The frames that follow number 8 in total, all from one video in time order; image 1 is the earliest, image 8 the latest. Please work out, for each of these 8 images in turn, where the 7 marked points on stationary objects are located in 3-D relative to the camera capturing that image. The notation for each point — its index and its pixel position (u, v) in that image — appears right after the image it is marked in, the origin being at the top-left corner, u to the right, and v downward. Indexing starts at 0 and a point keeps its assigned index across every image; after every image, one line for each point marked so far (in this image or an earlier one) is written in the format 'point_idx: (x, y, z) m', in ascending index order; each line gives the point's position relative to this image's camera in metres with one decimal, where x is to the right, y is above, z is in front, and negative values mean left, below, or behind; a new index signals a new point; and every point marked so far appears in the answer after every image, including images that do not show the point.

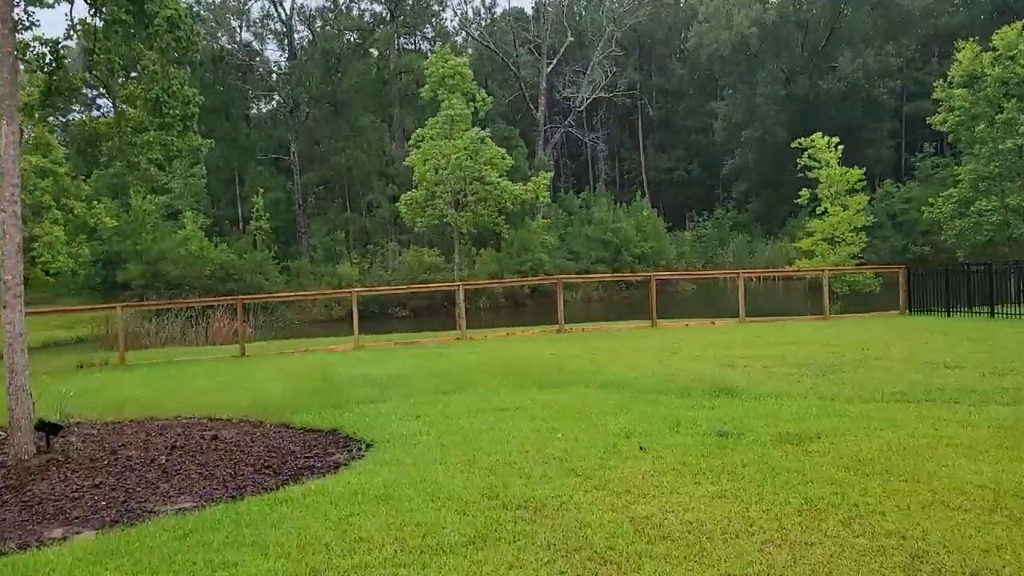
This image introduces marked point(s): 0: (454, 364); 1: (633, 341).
0: (-0.8, -1.1, +12.1) m
1: (+2.0, -0.9, +14.4) m
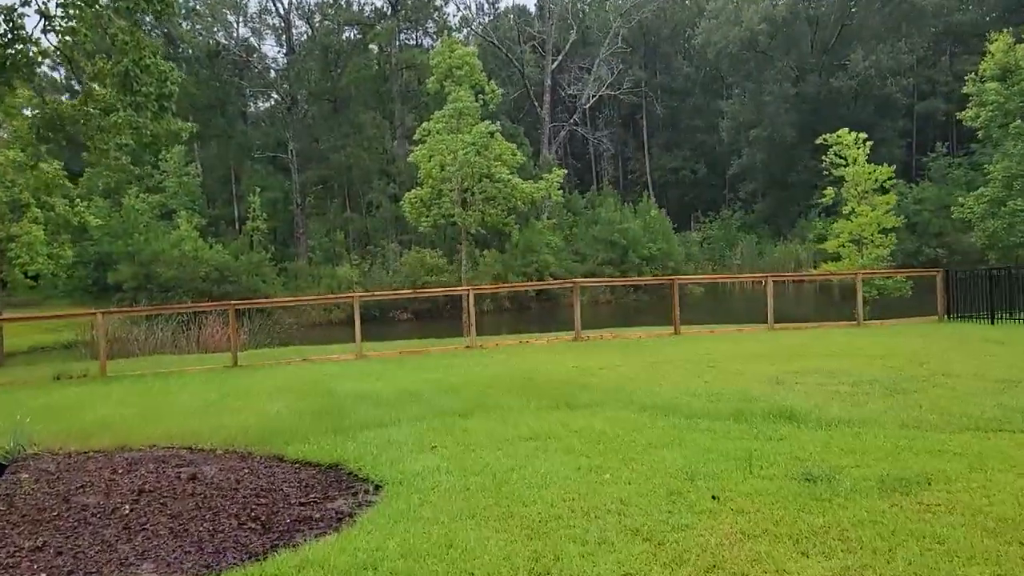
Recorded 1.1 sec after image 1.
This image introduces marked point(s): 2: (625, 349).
0: (-0.5, -1.2, +10.9) m
1: (+2.2, -1.0, +13.2) m
2: (+1.8, -1.0, +13.9) m
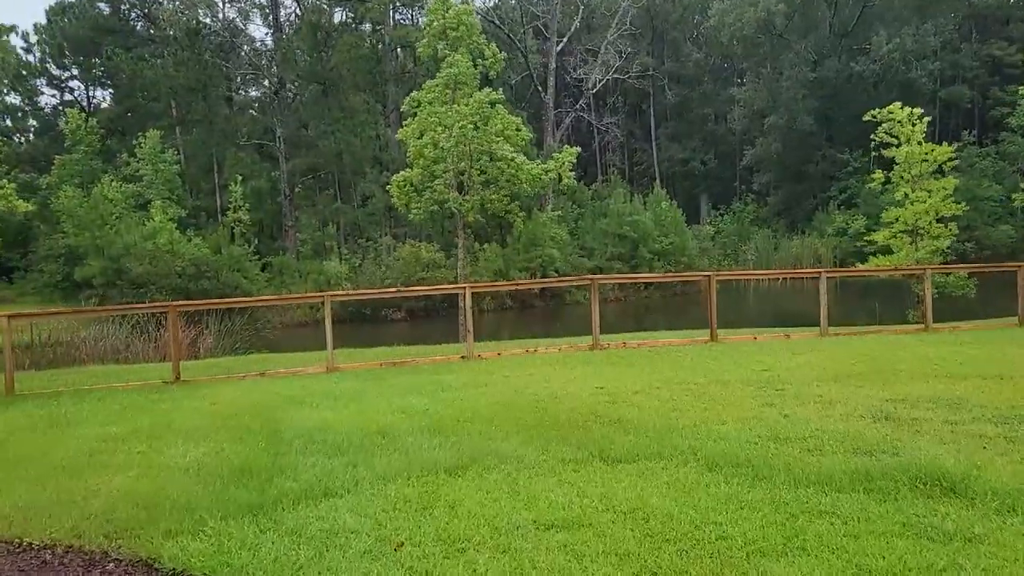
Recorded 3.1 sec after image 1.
0: (-0.5, -1.2, +8.3) m
1: (+2.3, -1.0, +10.6) m
2: (+1.9, -1.0, +11.3) m
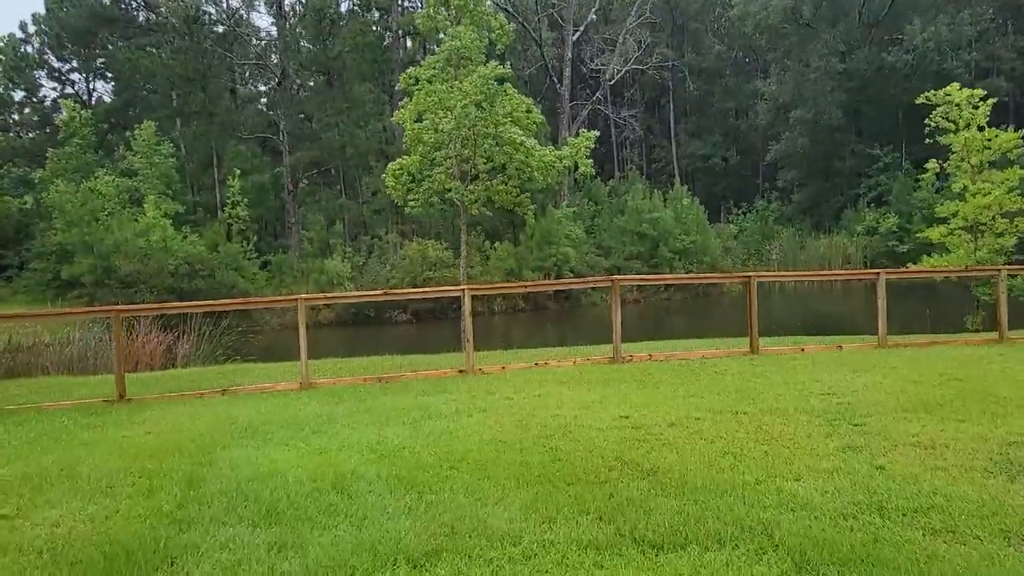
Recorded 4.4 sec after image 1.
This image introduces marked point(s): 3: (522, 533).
0: (-0.5, -1.2, +6.5) m
1: (+2.4, -1.0, +8.7) m
2: (+2.0, -1.0, +9.4) m
3: (0.0, -1.2, +4.4) m
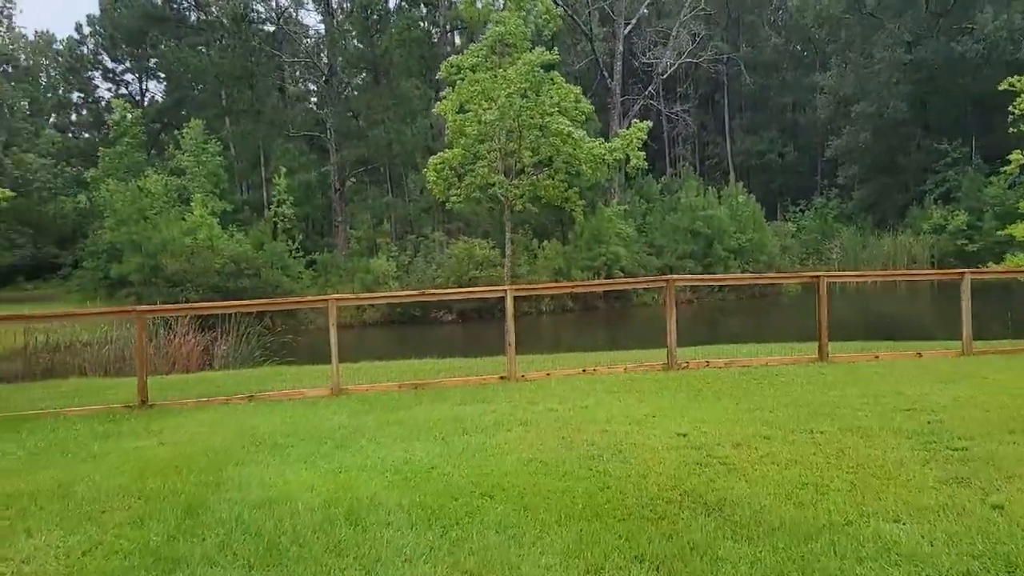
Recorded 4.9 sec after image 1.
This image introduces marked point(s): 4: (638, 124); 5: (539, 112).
0: (-0.2, -1.2, +5.7) m
1: (+2.8, -1.0, +7.8) m
2: (+2.4, -1.0, +8.5) m
3: (+0.2, -1.2, +3.6) m
4: (+2.7, +3.5, +18.6) m
5: (+0.5, +3.4, +17.0) m
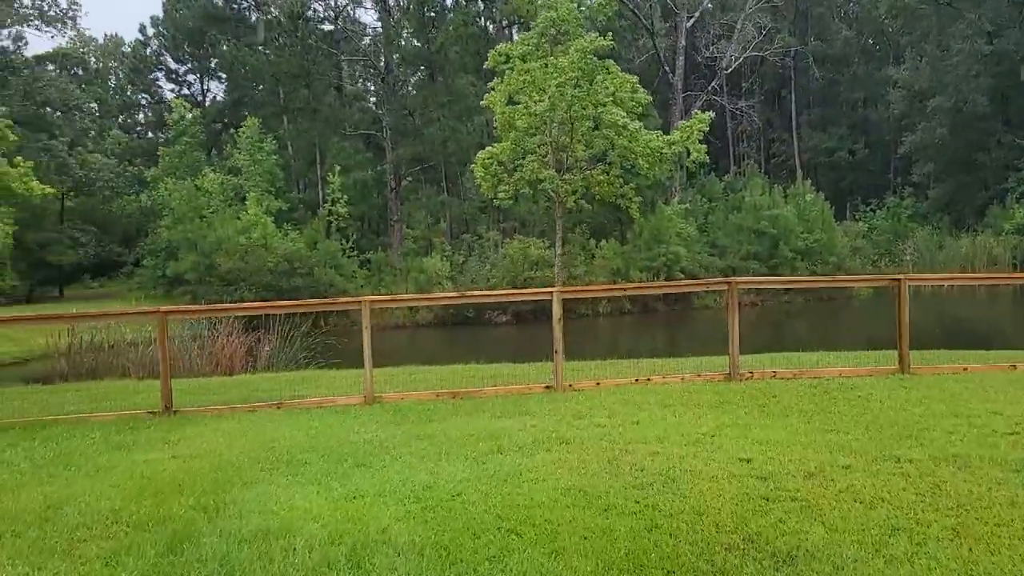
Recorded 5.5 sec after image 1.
0: (0.0, -1.2, +5.0) m
1: (+3.1, -1.1, +6.8) m
2: (+2.8, -1.1, +7.6) m
3: (+0.3, -1.3, +2.8) m
4: (+3.8, +3.4, +17.6) m
5: (+1.6, +3.4, +16.2) m
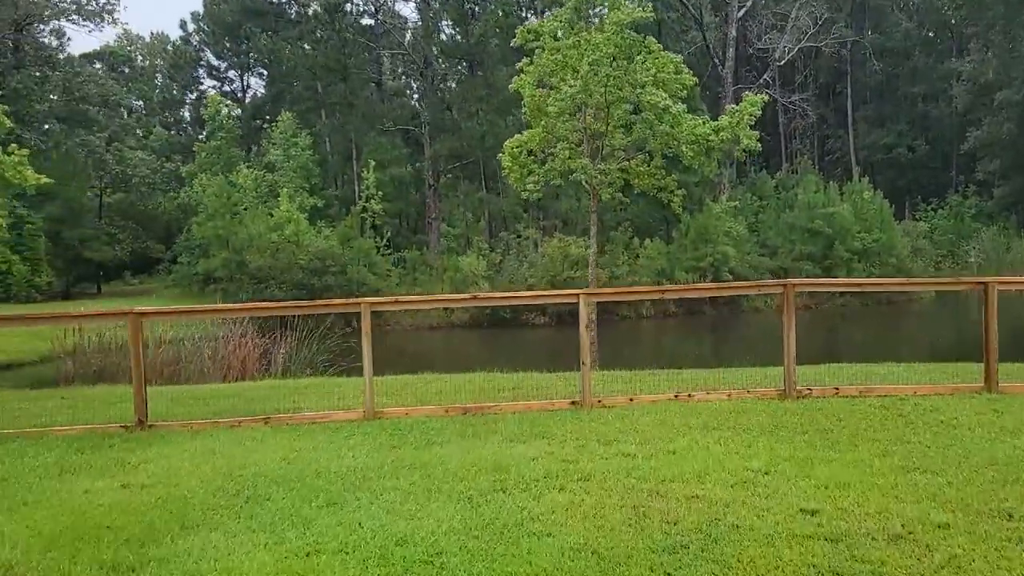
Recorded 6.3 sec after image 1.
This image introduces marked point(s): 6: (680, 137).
0: (0.0, -1.2, +3.8) m
1: (+3.2, -1.1, +5.5) m
2: (+2.9, -1.1, +6.3) m
3: (+0.1, -1.3, +1.7) m
4: (+4.5, +3.4, +16.2) m
5: (+2.1, +3.3, +15.0) m
6: (+3.1, +2.6, +15.4) m
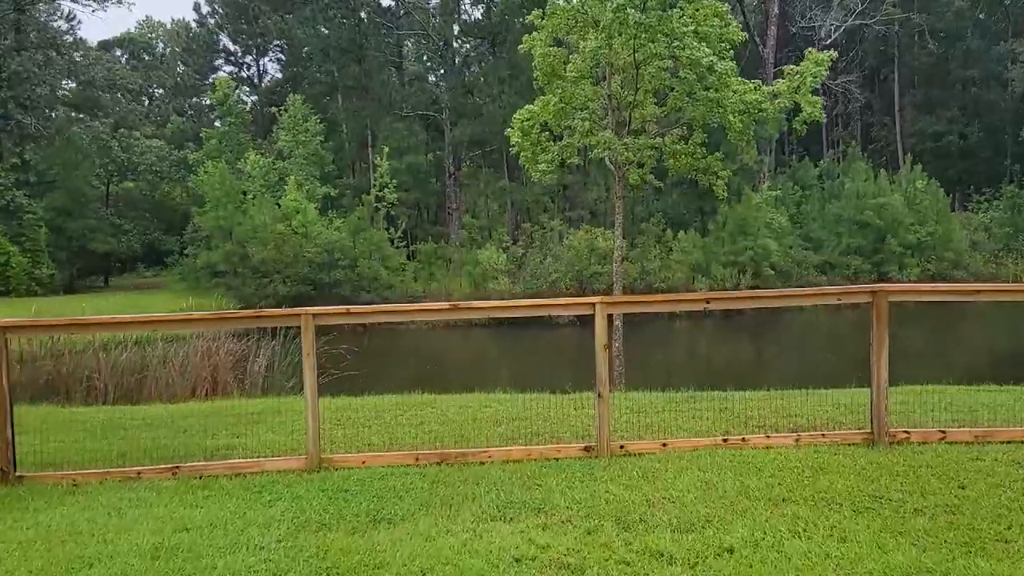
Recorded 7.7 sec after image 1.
0: (-0.2, -1.3, +1.8) m
1: (+3.0, -1.2, +3.3) m
2: (+2.8, -1.2, +4.1) m
3: (-0.2, -1.4, -0.4) m
4: (+4.7, +3.4, +14.0) m
5: (+2.4, +3.3, +12.8) m
6: (+3.3, +2.6, +13.2) m
